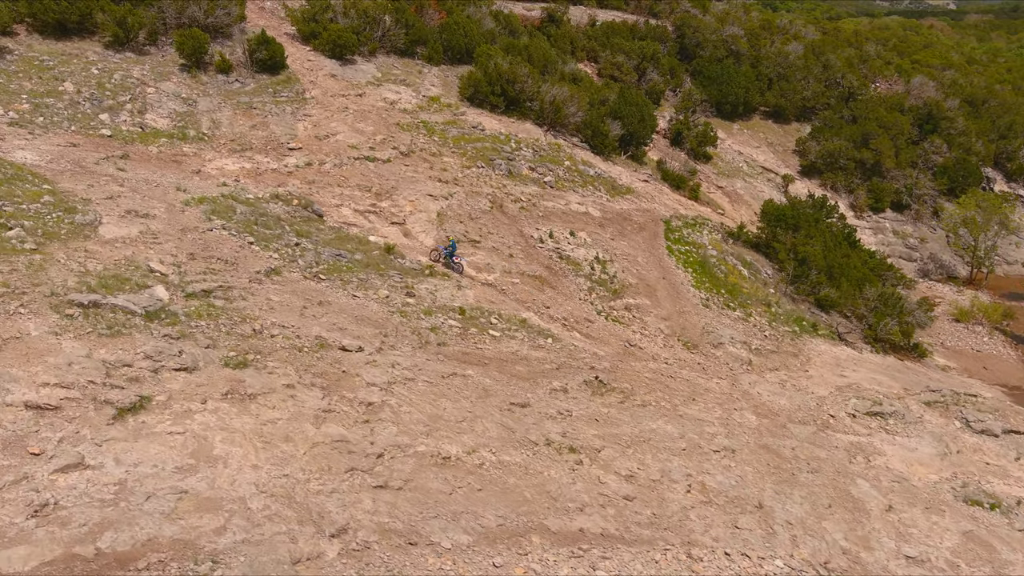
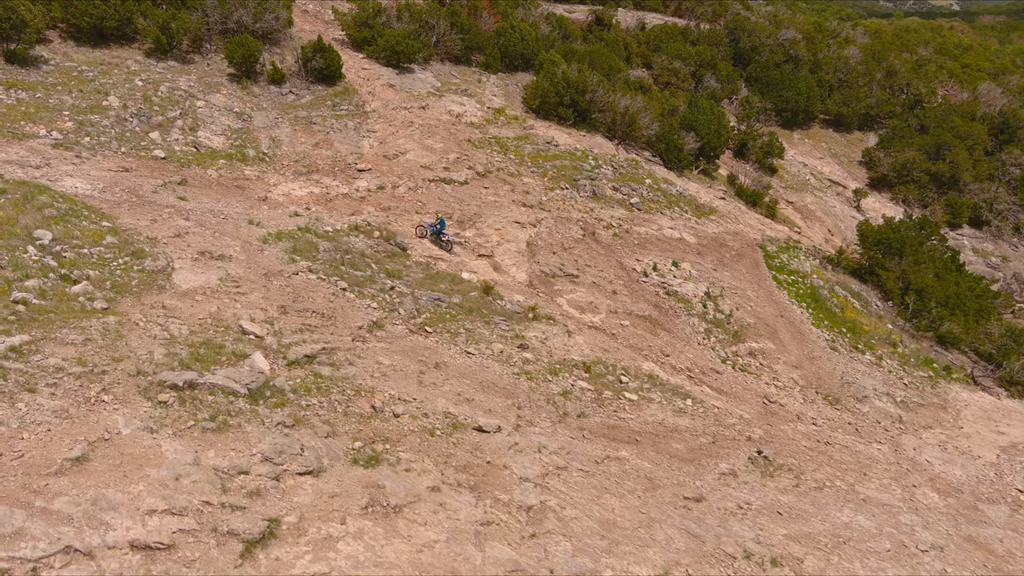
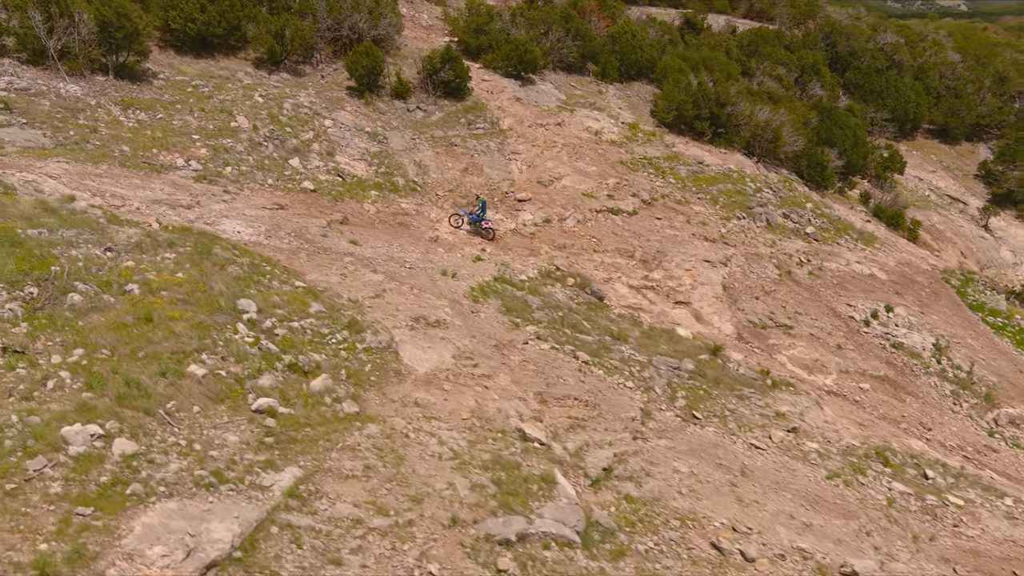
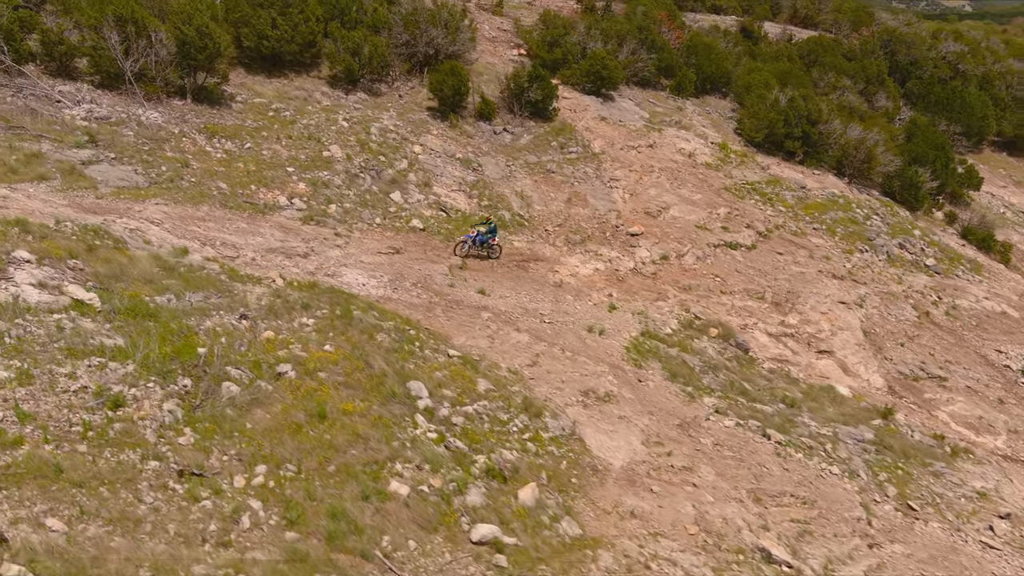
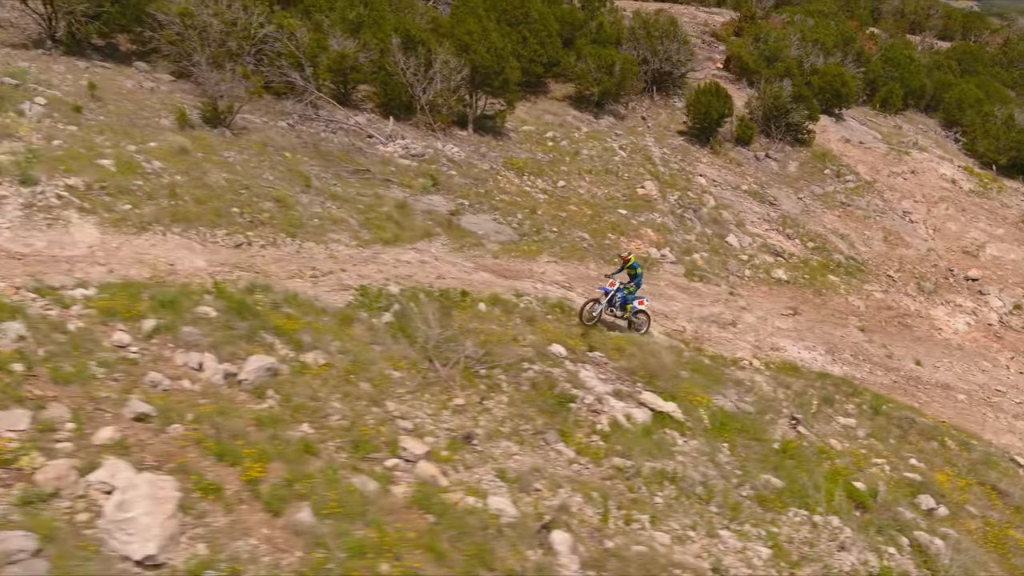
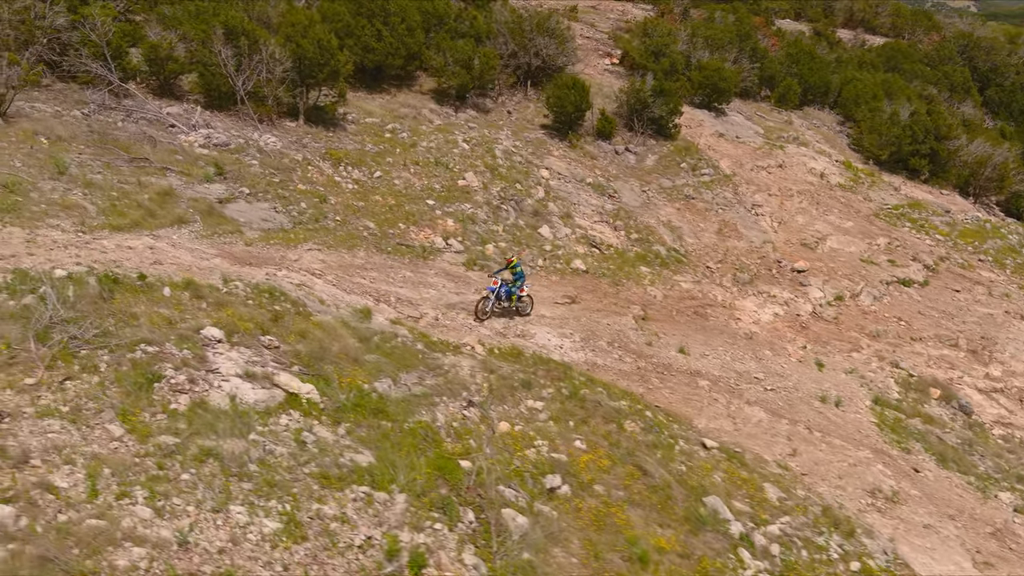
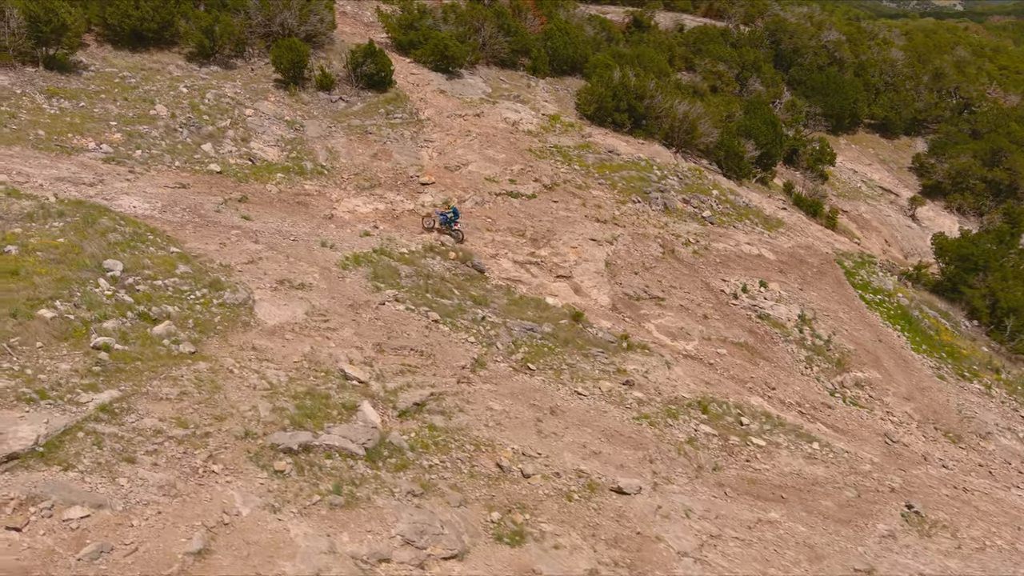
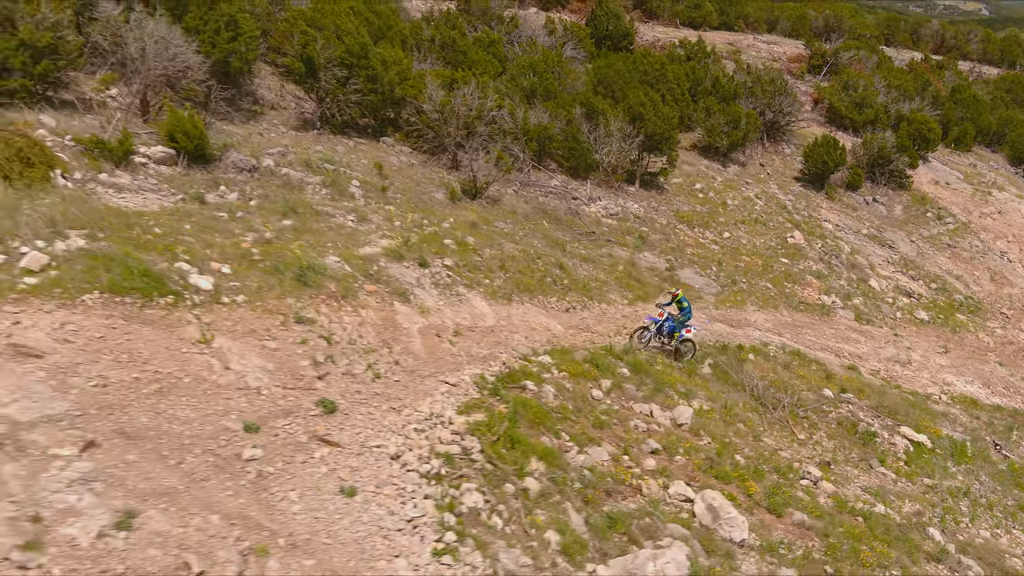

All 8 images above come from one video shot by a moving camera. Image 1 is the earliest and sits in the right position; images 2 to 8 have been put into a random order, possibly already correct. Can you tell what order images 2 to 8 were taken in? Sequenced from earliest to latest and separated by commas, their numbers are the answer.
2, 7, 3, 4, 6, 5, 8
